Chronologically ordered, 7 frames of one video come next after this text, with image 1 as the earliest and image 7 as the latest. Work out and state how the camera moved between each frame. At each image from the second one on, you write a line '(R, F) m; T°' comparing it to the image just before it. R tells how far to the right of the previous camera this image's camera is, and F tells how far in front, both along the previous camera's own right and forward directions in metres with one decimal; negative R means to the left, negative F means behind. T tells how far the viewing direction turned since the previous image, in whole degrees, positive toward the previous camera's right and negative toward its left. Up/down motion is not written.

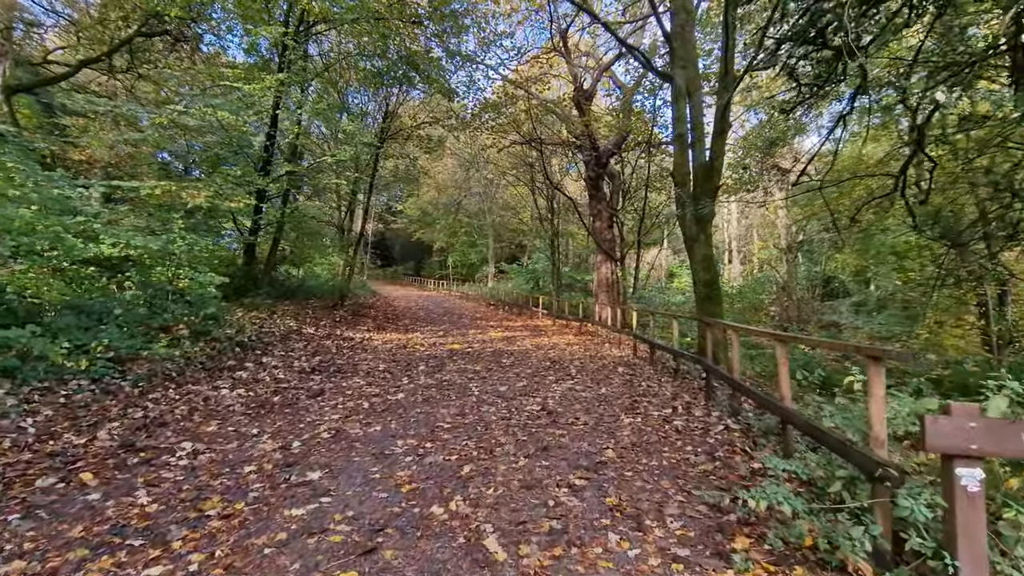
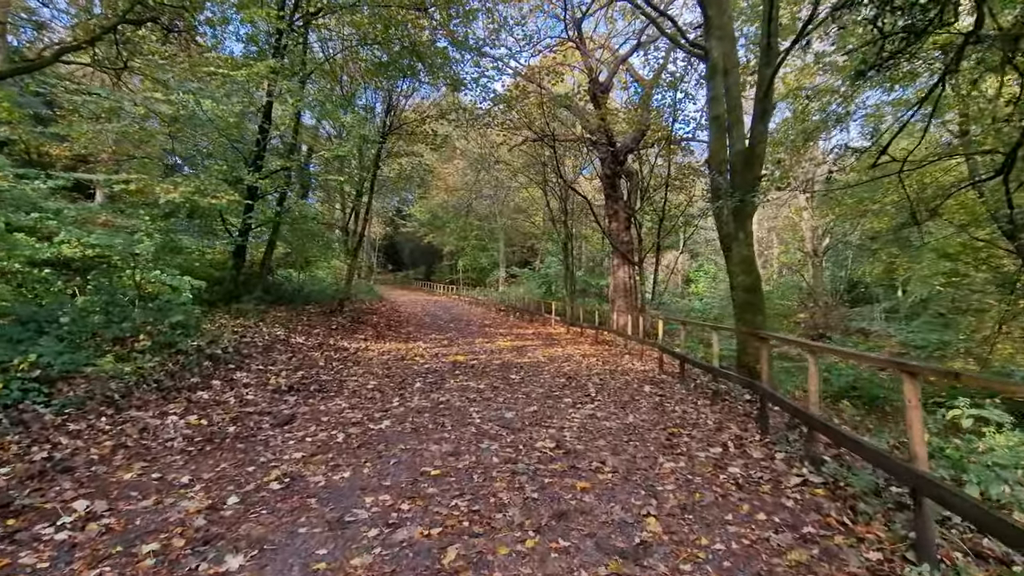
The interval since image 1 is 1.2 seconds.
(0.0, +1.0) m; -1°
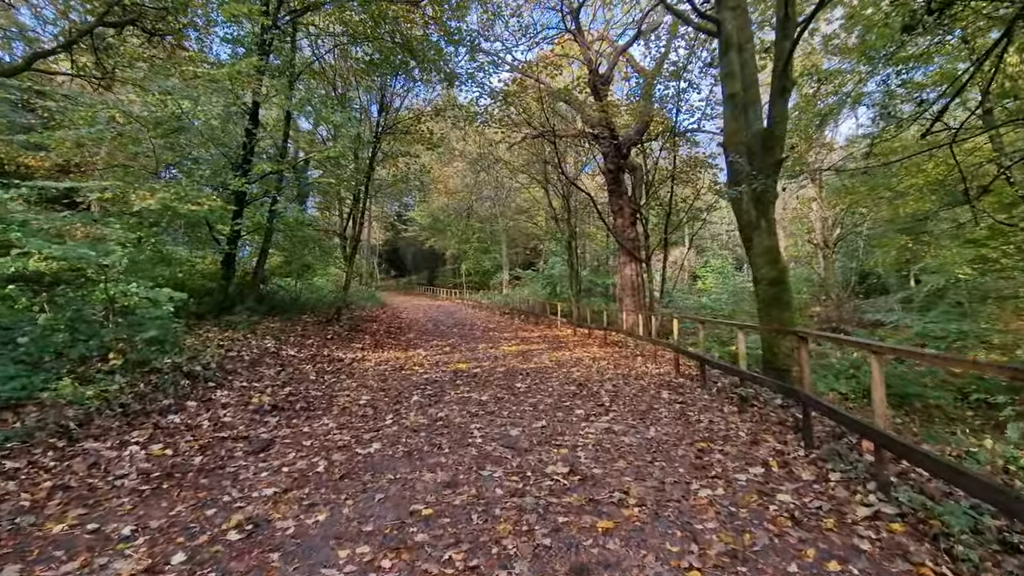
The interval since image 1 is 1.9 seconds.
(0.0, +0.6) m; 0°
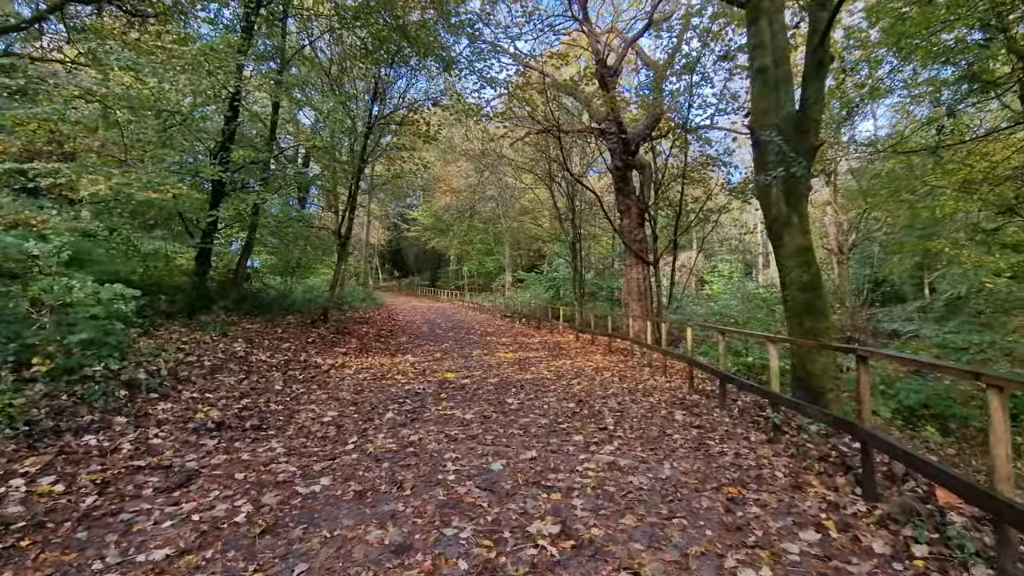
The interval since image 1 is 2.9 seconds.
(+0.2, +0.9) m; -1°
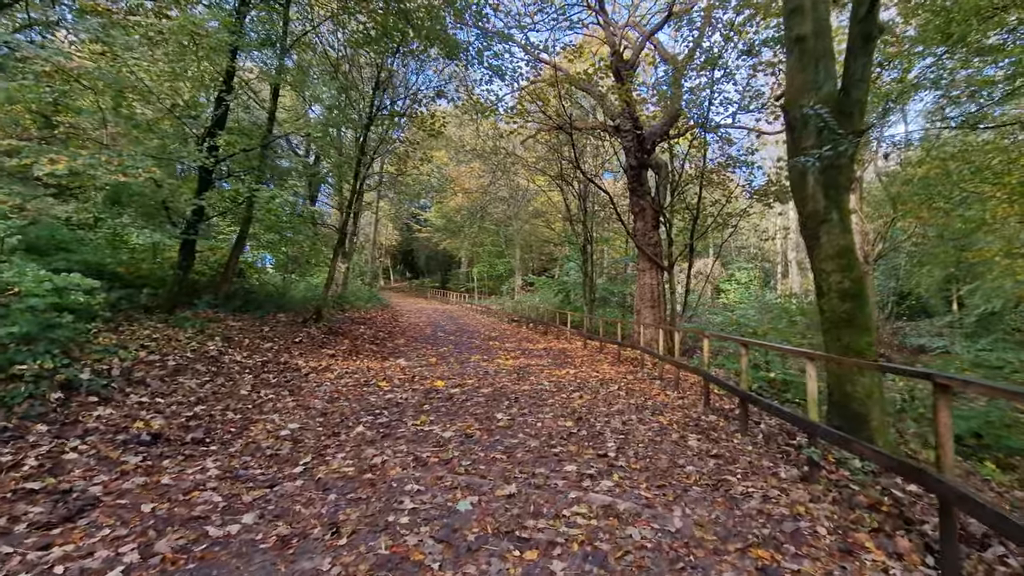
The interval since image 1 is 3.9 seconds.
(+0.2, +0.7) m; -1°
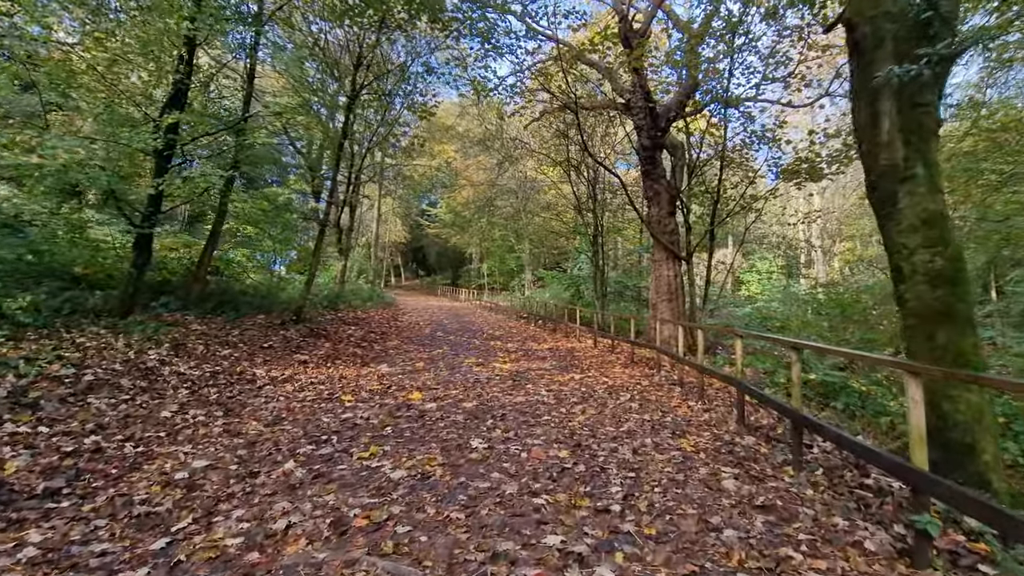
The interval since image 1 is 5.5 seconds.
(+0.3, +1.2) m; -2°
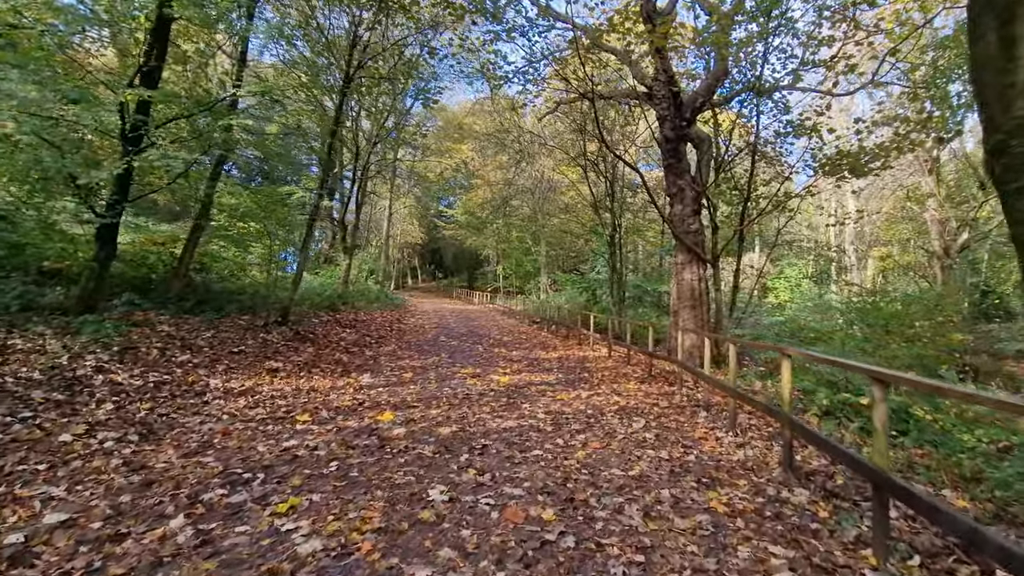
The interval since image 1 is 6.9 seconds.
(+0.3, +1.0) m; -2°
